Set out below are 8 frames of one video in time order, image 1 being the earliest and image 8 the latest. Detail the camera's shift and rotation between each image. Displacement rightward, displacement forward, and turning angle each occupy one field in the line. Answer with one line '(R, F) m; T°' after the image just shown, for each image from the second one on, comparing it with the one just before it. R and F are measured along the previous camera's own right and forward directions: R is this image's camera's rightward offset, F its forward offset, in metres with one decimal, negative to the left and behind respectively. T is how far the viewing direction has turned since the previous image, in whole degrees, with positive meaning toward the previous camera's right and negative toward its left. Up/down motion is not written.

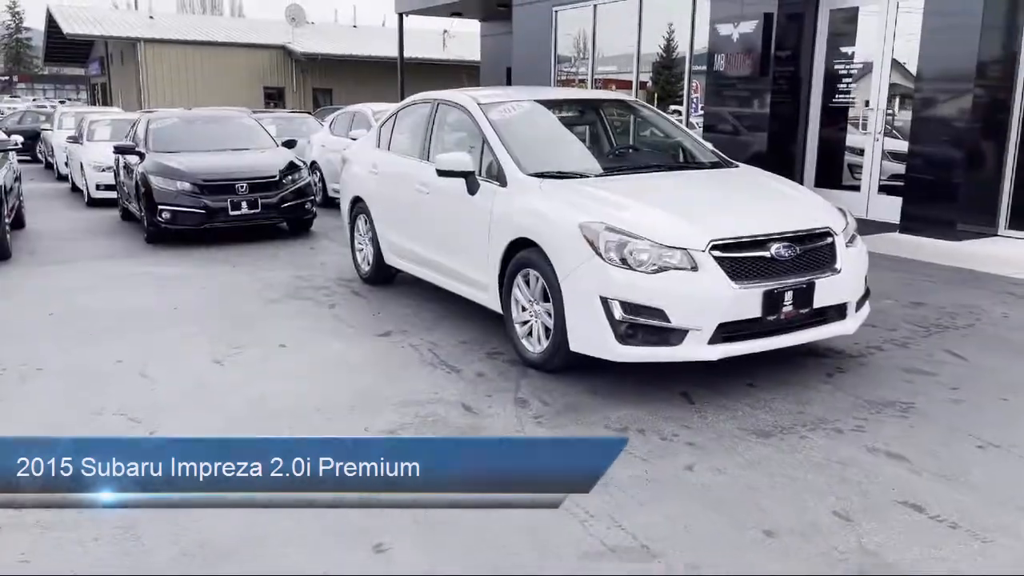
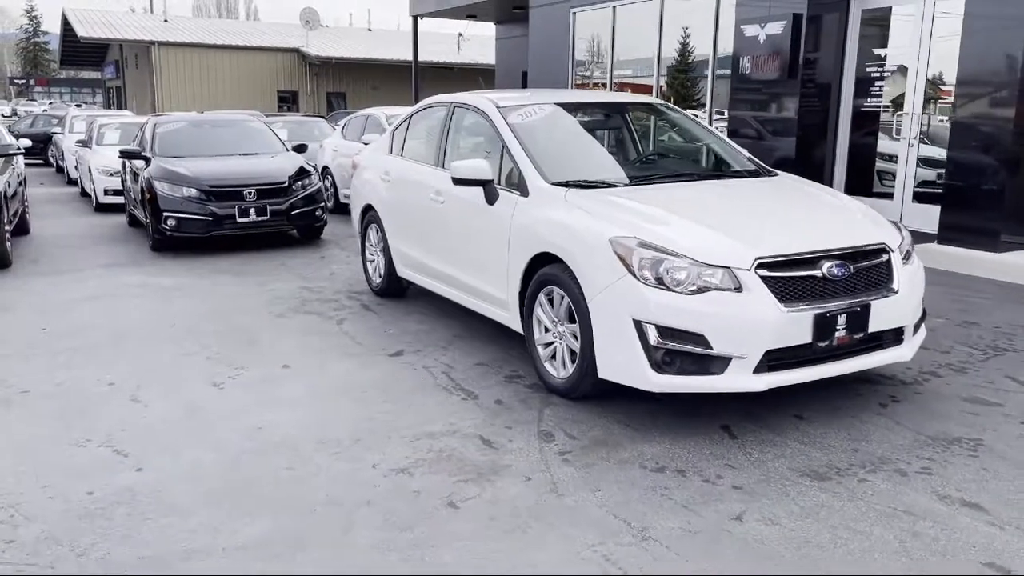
(-0.1, +0.4) m; -1°
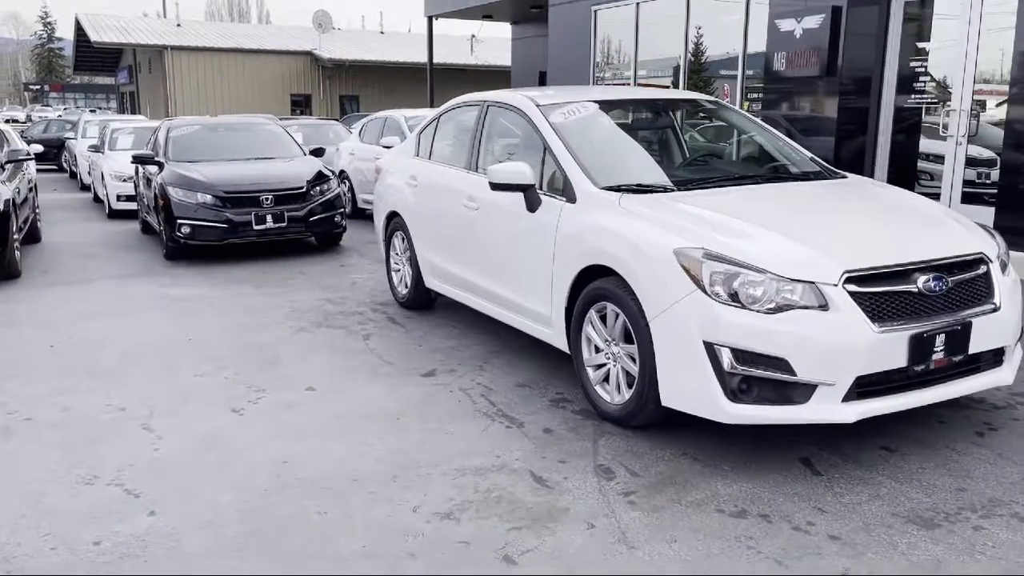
(-0.2, +0.5) m; -1°
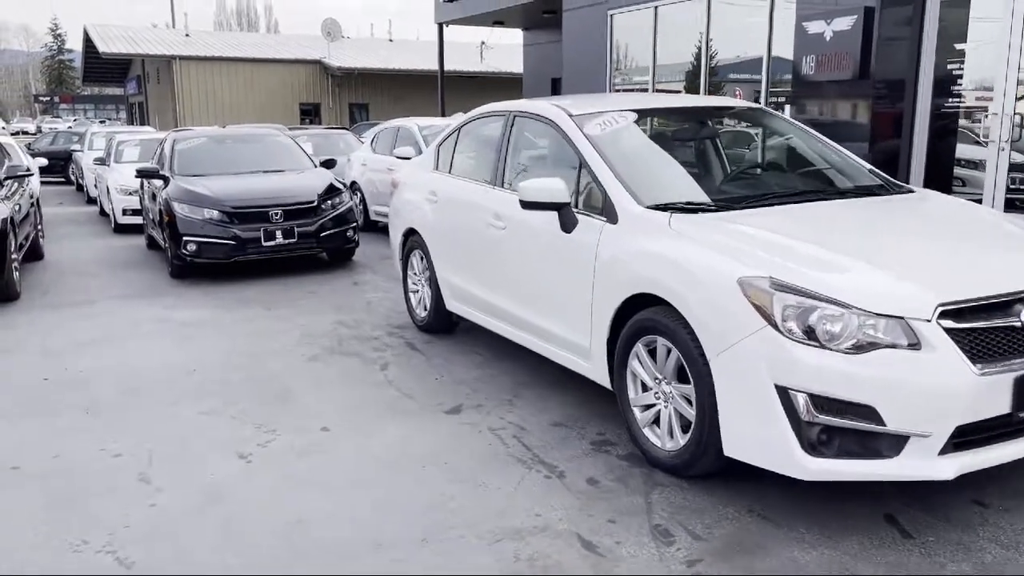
(-0.1, +0.5) m; -1°
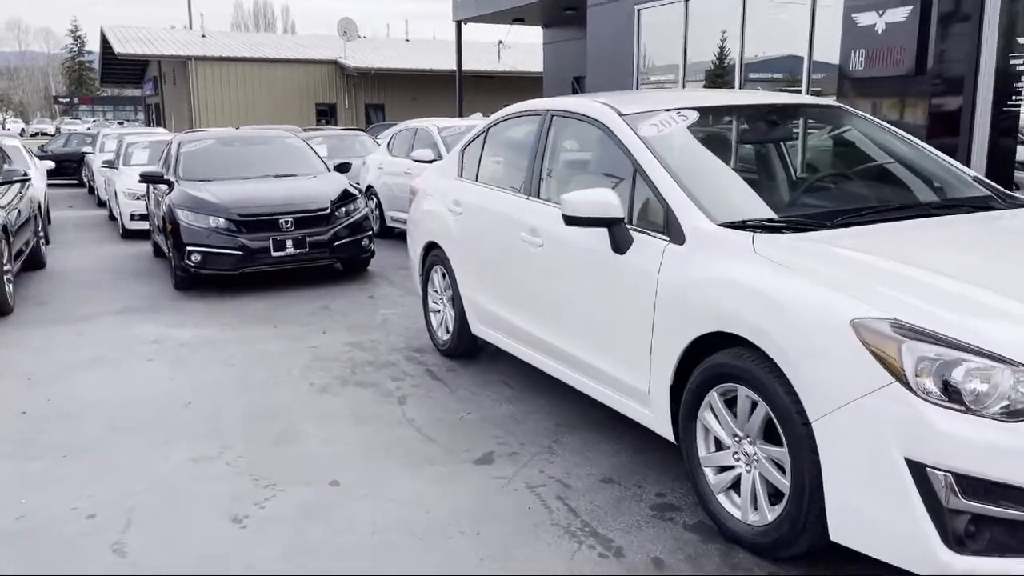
(-0.1, +0.7) m; -1°
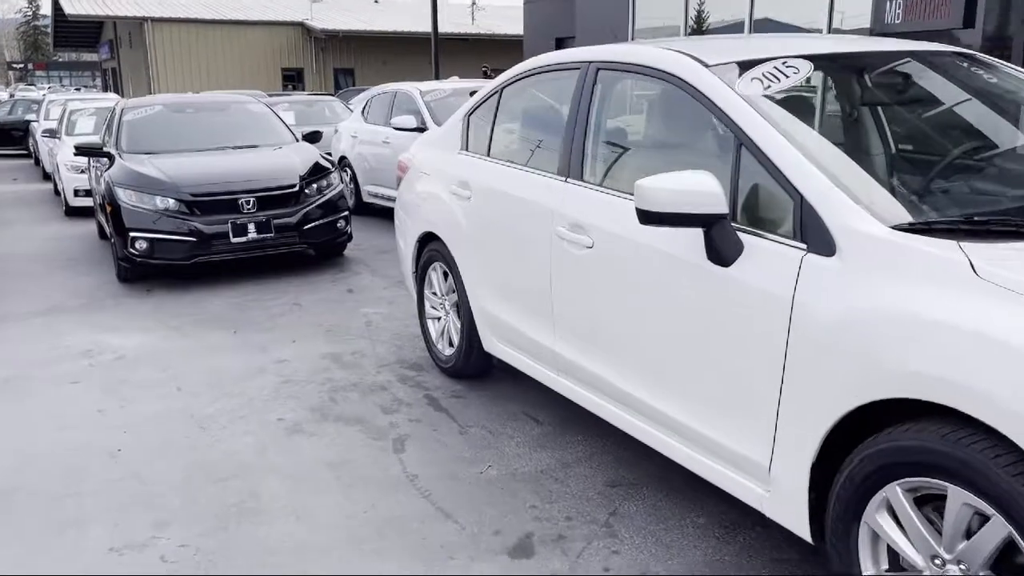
(-0.3, +1.2) m; +2°
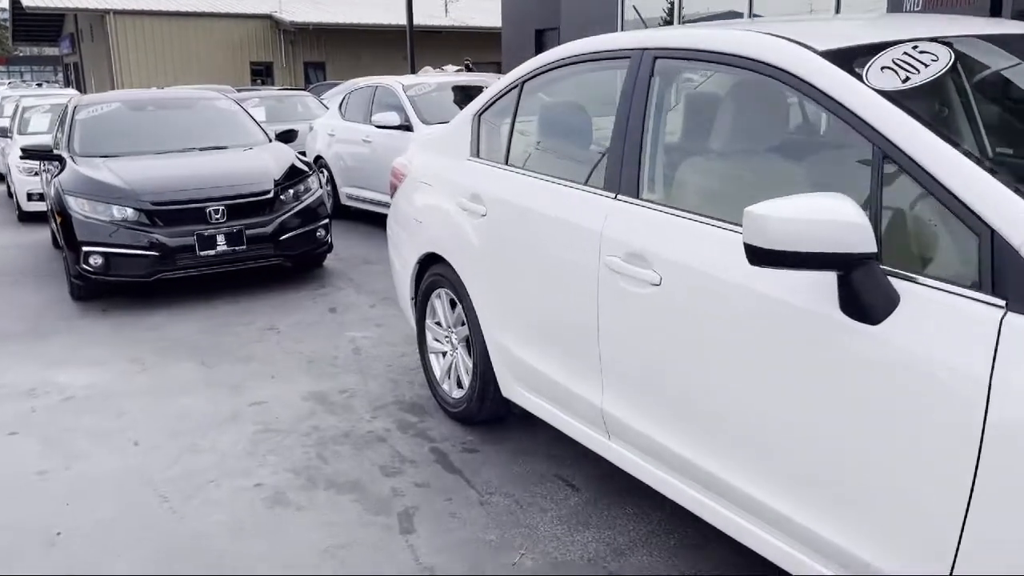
(-0.2, +0.7) m; +2°
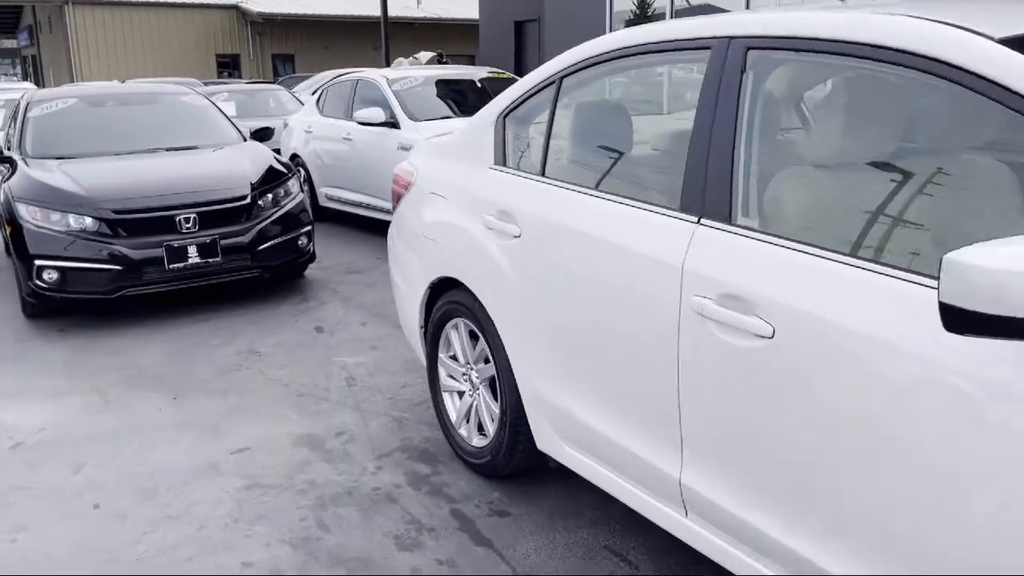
(-0.2, +0.6) m; +2°
